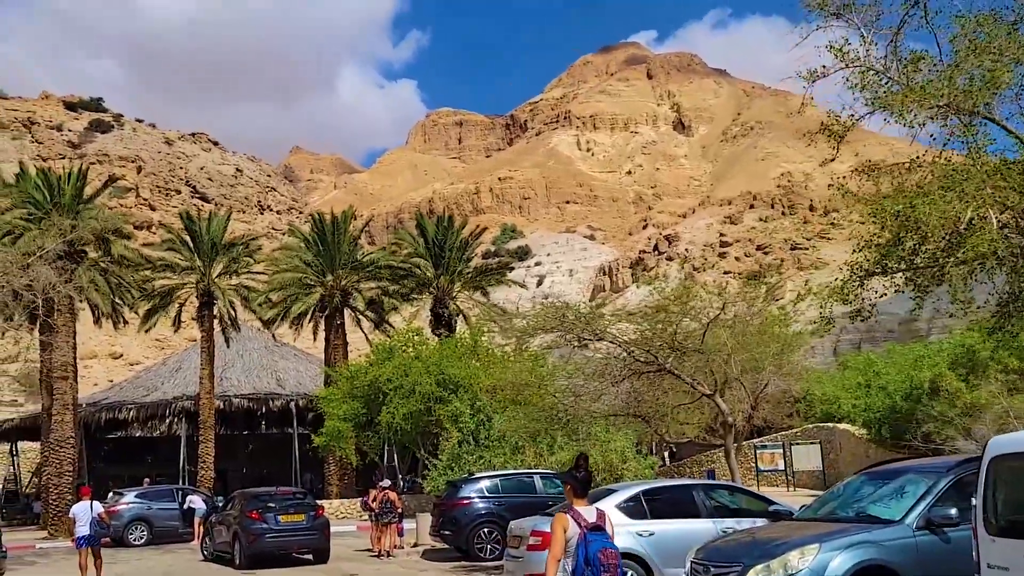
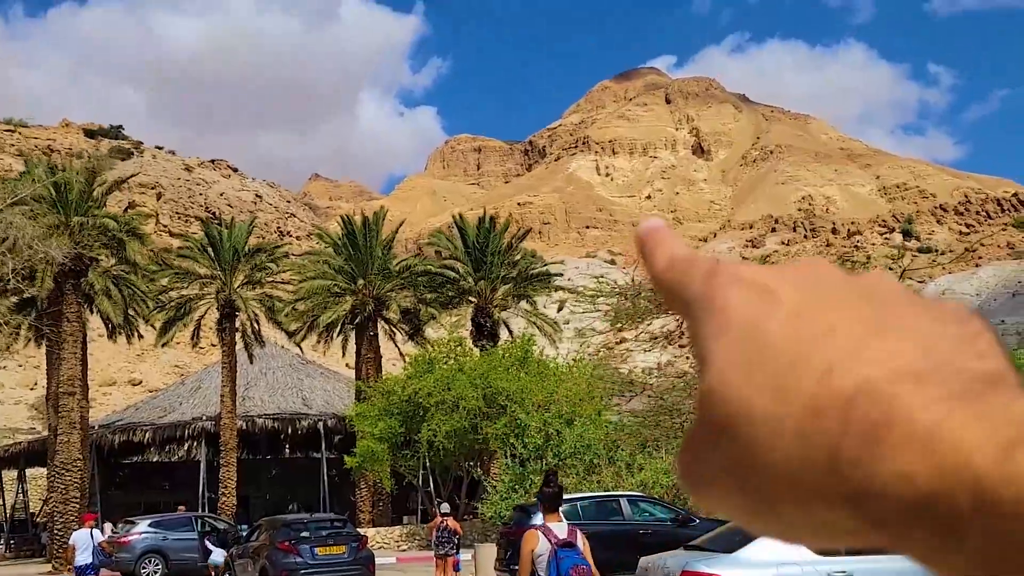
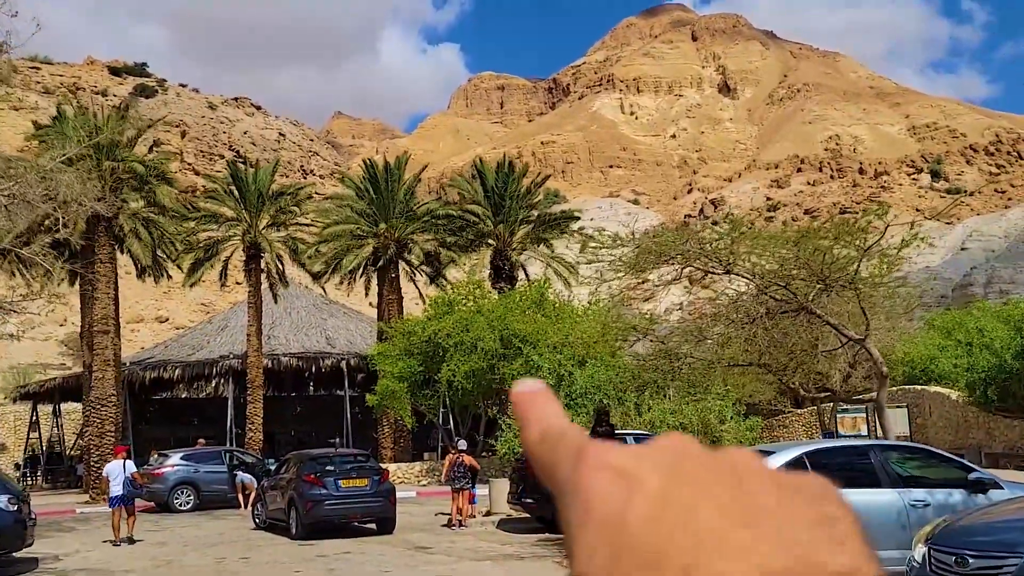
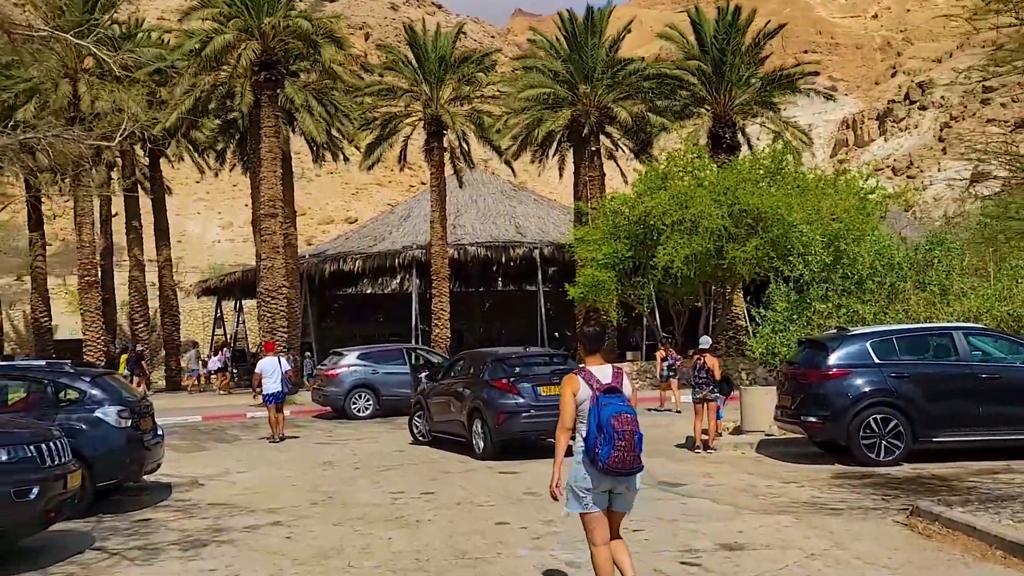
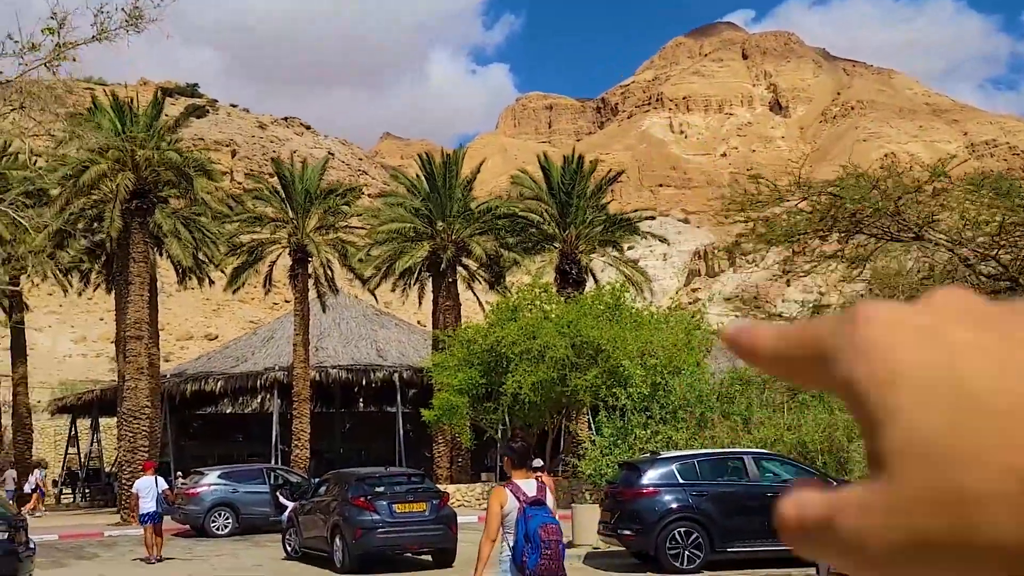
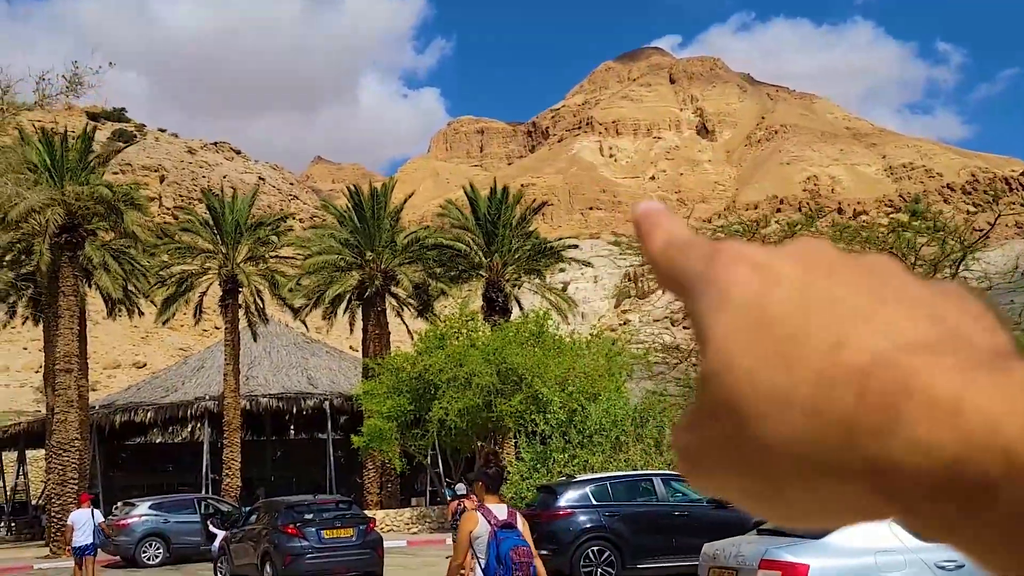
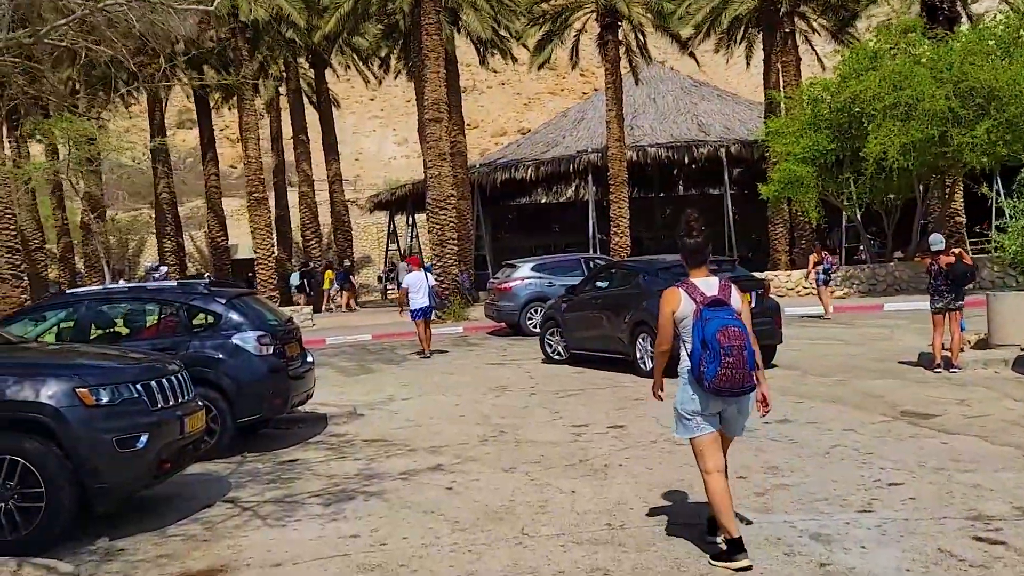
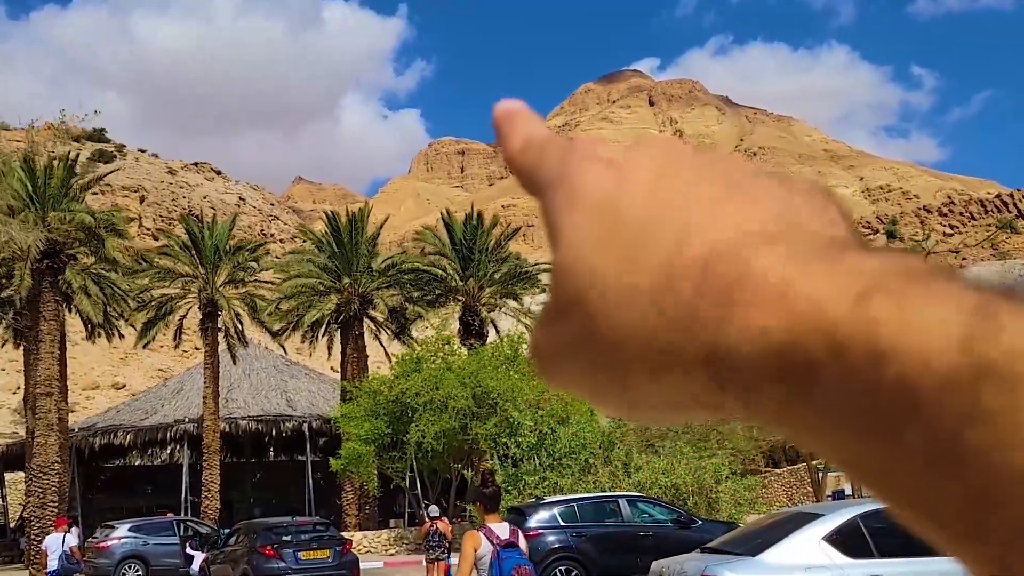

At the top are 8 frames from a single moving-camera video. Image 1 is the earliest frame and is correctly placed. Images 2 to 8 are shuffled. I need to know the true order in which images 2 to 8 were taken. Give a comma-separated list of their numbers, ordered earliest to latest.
3, 2, 8, 6, 5, 4, 7
